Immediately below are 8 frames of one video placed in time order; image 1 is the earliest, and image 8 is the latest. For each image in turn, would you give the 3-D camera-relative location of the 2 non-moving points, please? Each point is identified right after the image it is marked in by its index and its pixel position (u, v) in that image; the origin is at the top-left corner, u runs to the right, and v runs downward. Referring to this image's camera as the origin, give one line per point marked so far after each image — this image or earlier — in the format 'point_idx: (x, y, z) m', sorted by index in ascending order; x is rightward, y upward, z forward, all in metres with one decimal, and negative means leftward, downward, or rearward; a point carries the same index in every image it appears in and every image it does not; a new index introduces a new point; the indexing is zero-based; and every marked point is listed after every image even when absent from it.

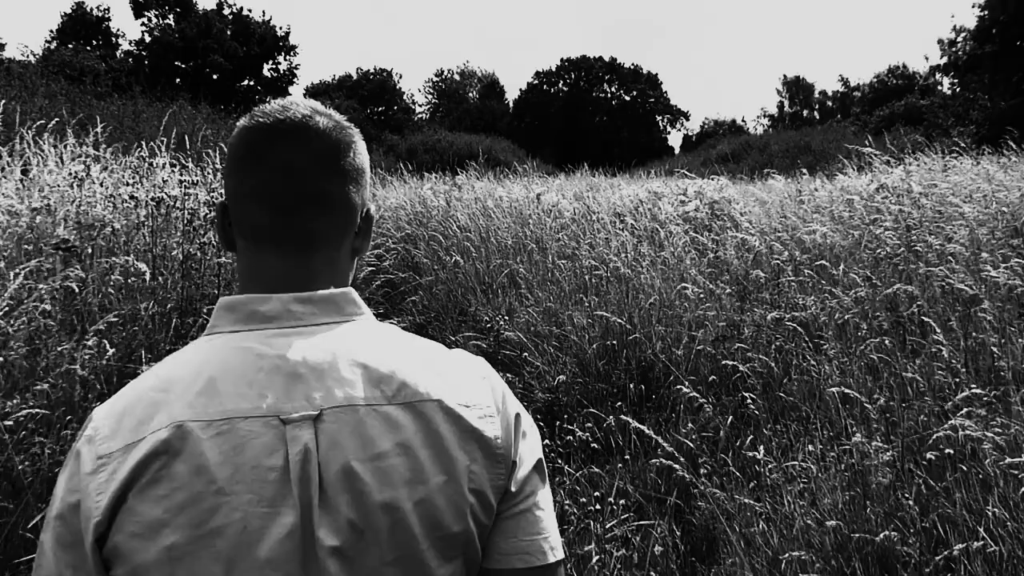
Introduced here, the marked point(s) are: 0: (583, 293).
0: (+0.6, -0.1, +6.8) m
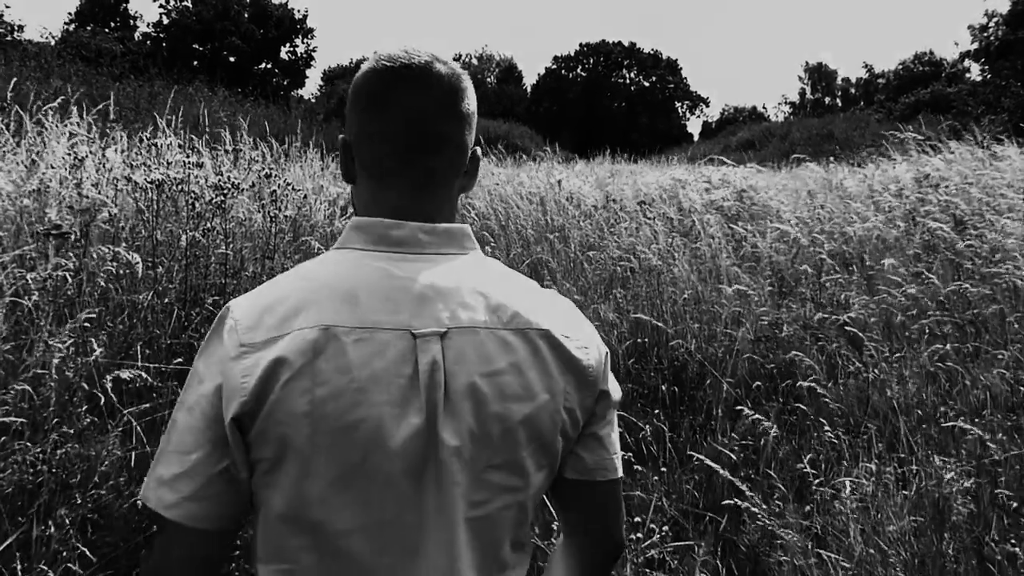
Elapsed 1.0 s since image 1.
0: (+0.8, 0.0, +6.4) m
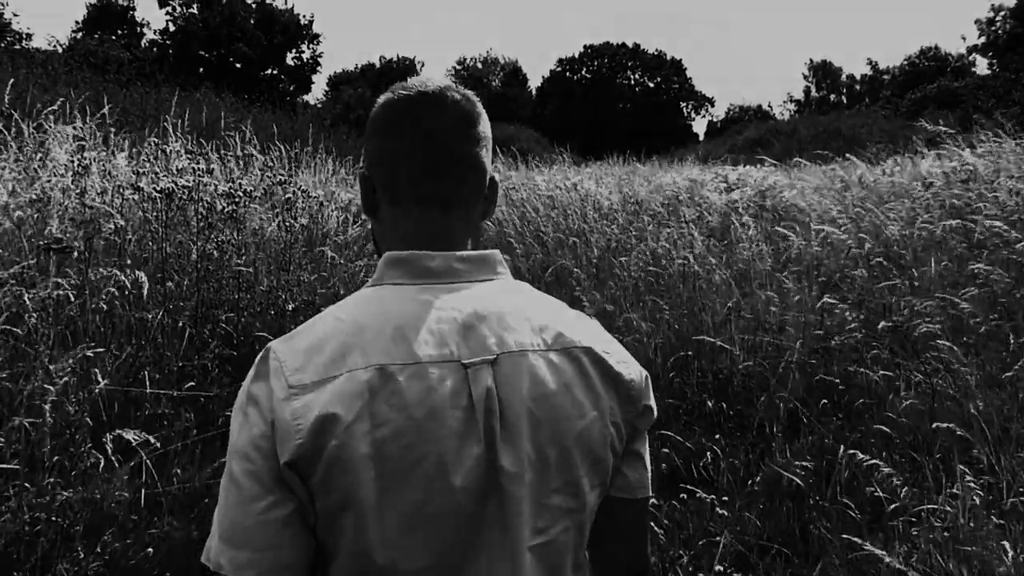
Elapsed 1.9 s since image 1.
0: (+1.0, -0.1, +6.1) m
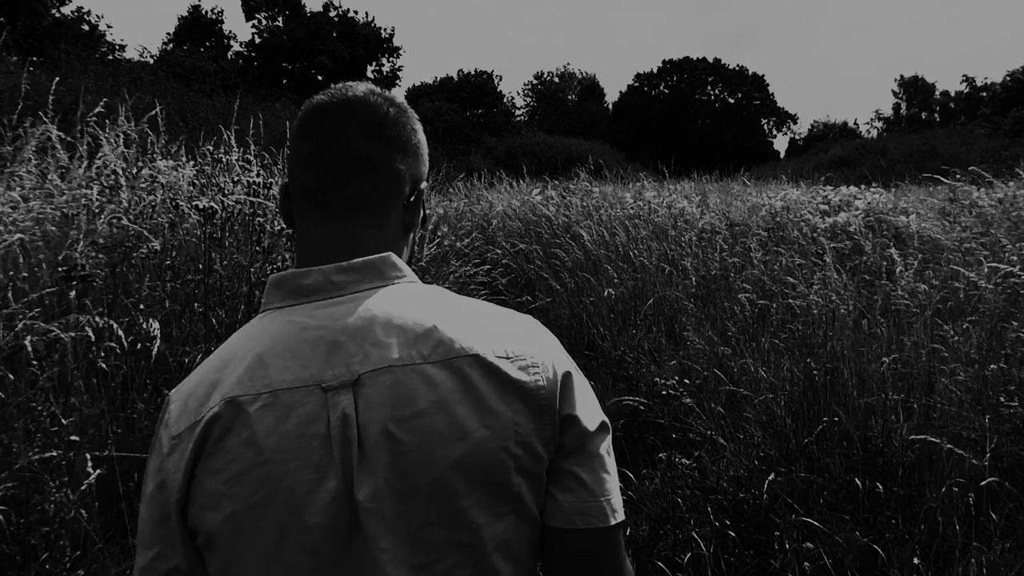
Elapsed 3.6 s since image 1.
0: (+1.6, -0.3, +5.3) m
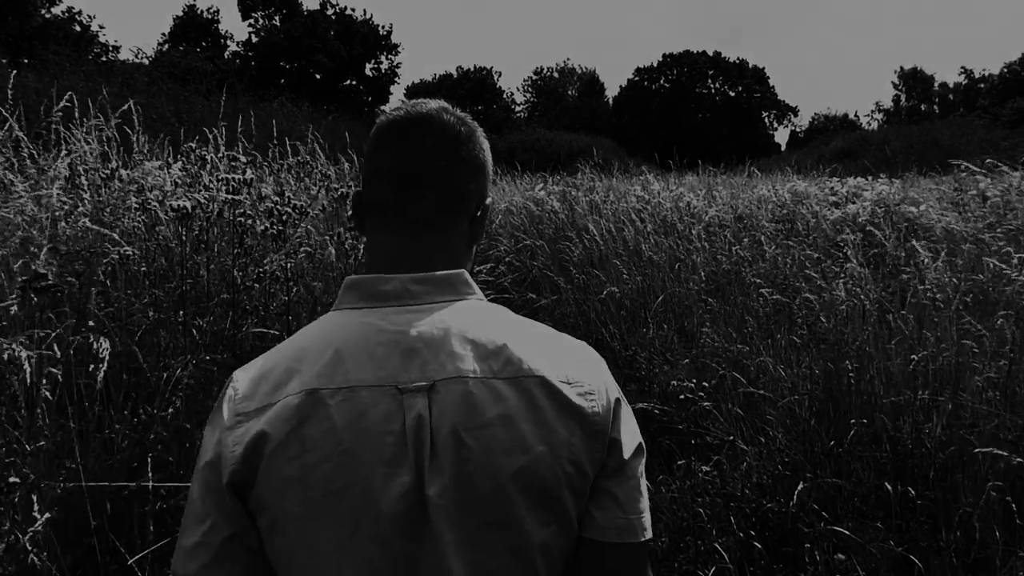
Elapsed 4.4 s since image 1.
0: (+1.6, -0.3, +5.1) m
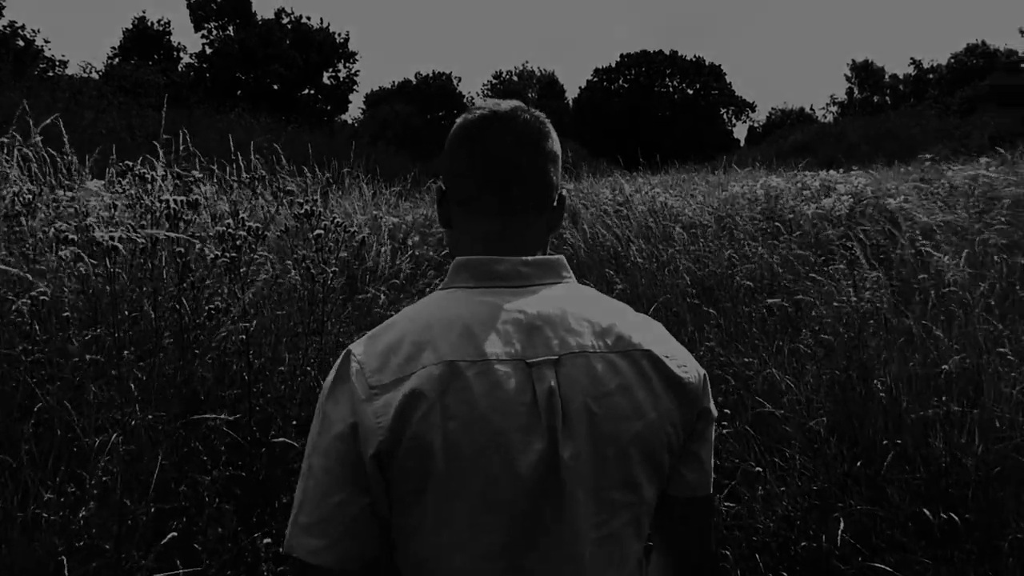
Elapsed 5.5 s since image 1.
0: (+1.5, -0.3, +4.7) m
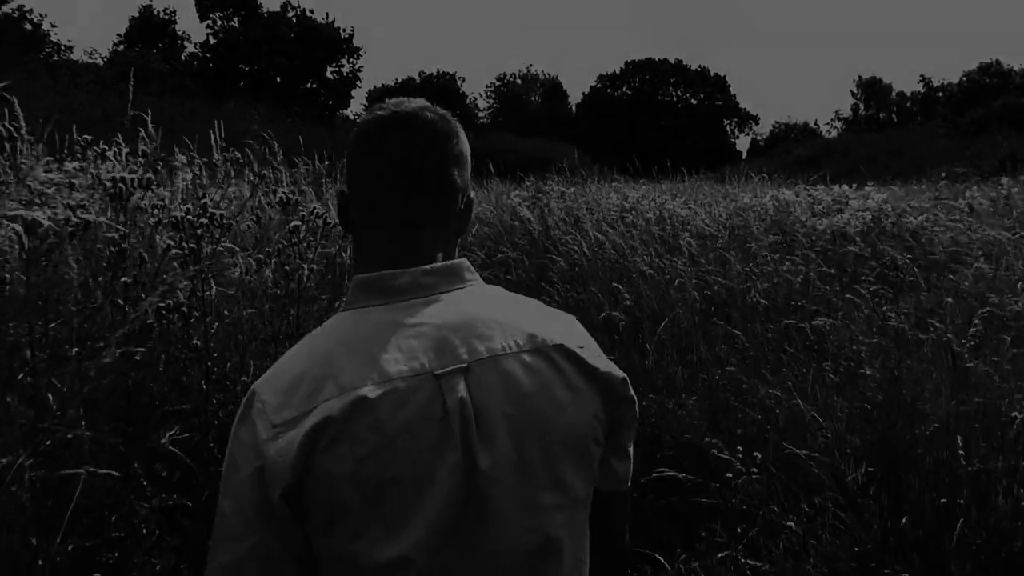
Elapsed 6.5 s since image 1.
0: (+1.5, -0.4, +4.3) m
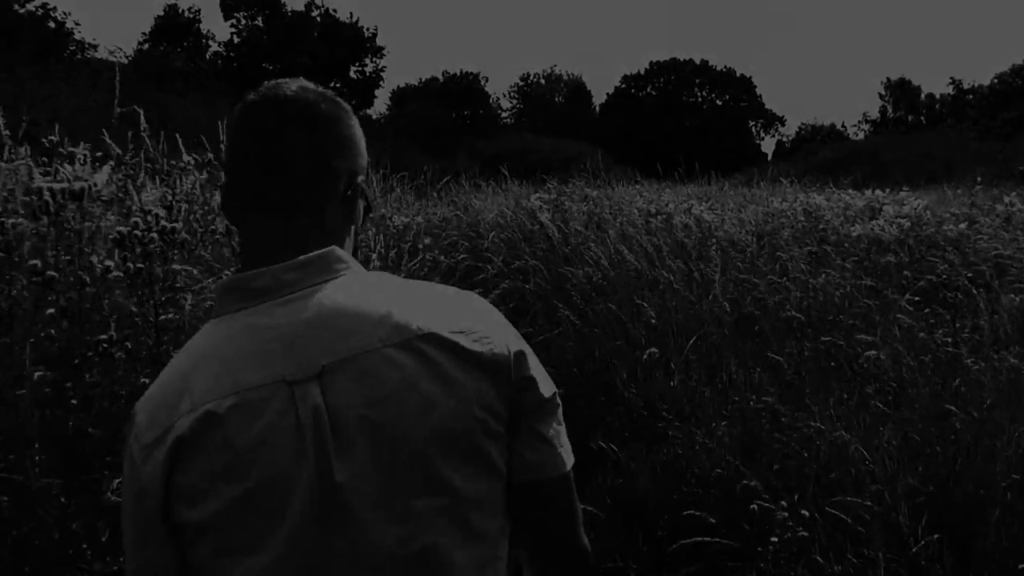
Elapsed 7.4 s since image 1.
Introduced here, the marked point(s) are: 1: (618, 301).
0: (+1.6, -0.5, +3.9) m
1: (+0.8, -0.1, +5.9) m
